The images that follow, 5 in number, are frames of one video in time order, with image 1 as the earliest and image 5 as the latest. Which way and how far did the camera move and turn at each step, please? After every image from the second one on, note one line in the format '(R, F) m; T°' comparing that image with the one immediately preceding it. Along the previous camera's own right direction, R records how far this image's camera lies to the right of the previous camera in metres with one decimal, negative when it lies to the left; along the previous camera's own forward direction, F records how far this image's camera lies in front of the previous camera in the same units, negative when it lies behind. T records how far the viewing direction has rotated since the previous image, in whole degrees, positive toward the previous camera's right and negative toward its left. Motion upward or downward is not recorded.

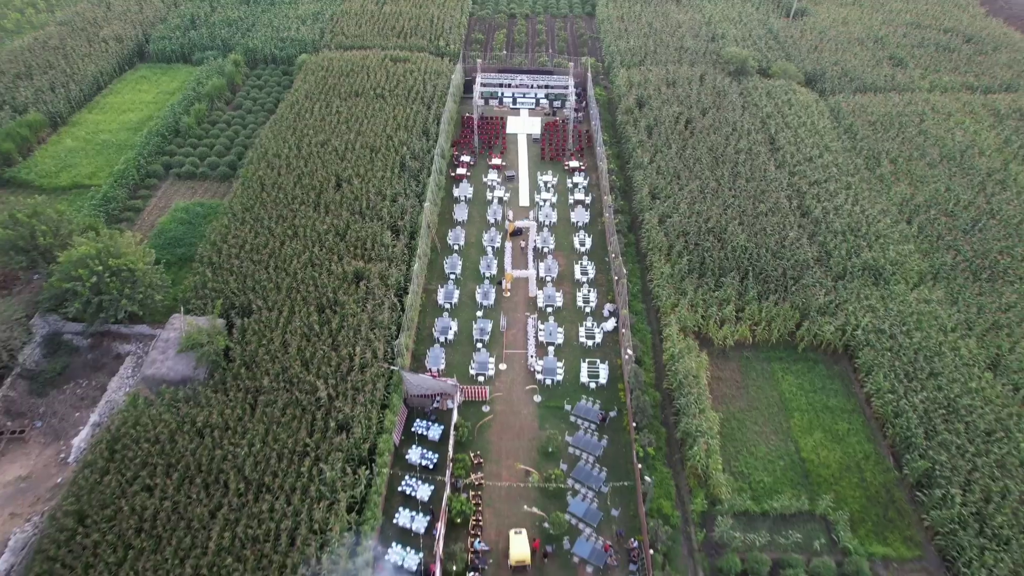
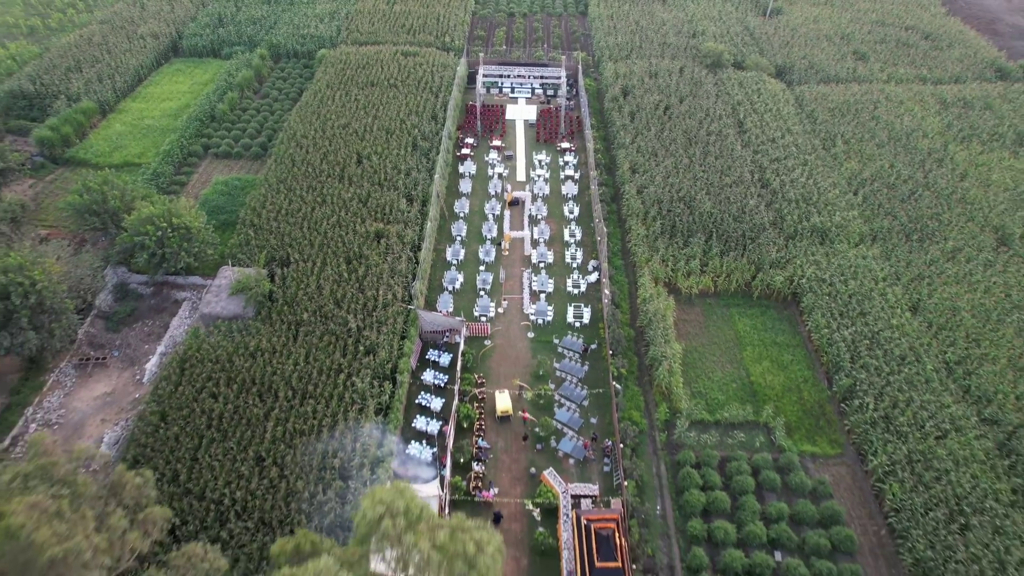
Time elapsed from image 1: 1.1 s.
(+0.2, -5.9) m; 0°
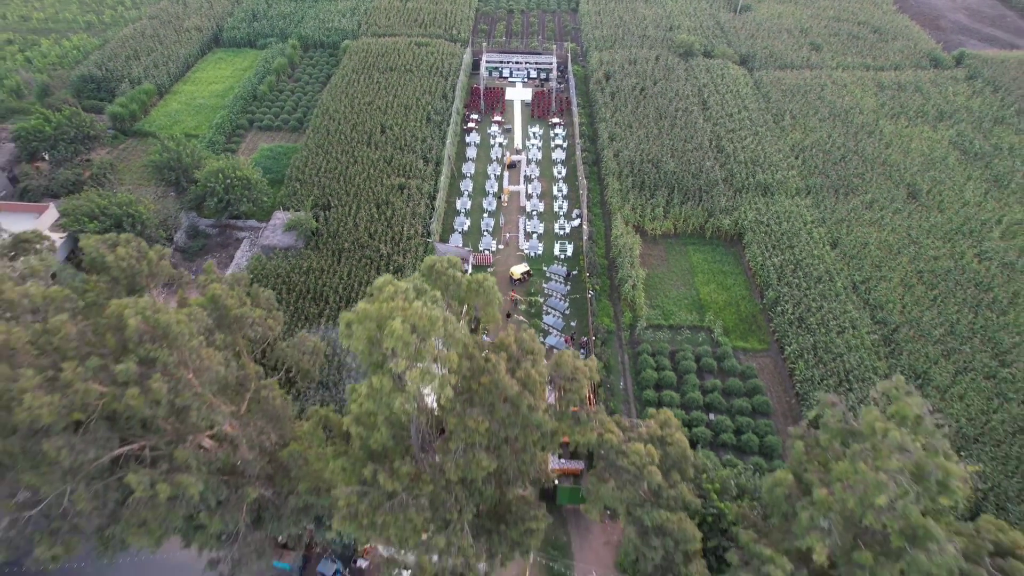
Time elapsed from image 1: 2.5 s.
(+0.2, -9.0) m; 0°
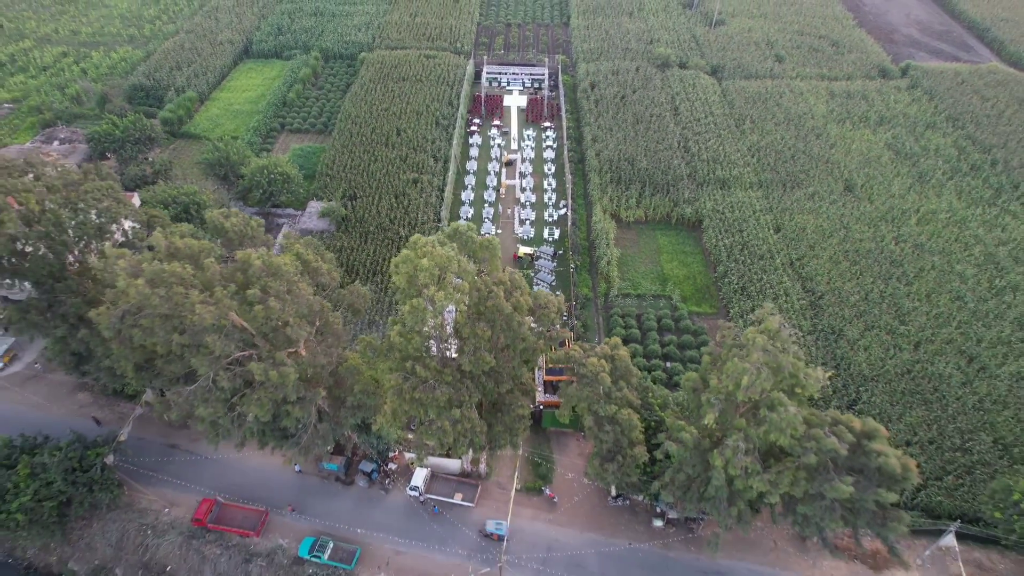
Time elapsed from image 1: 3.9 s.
(+0.3, -9.1) m; 0°
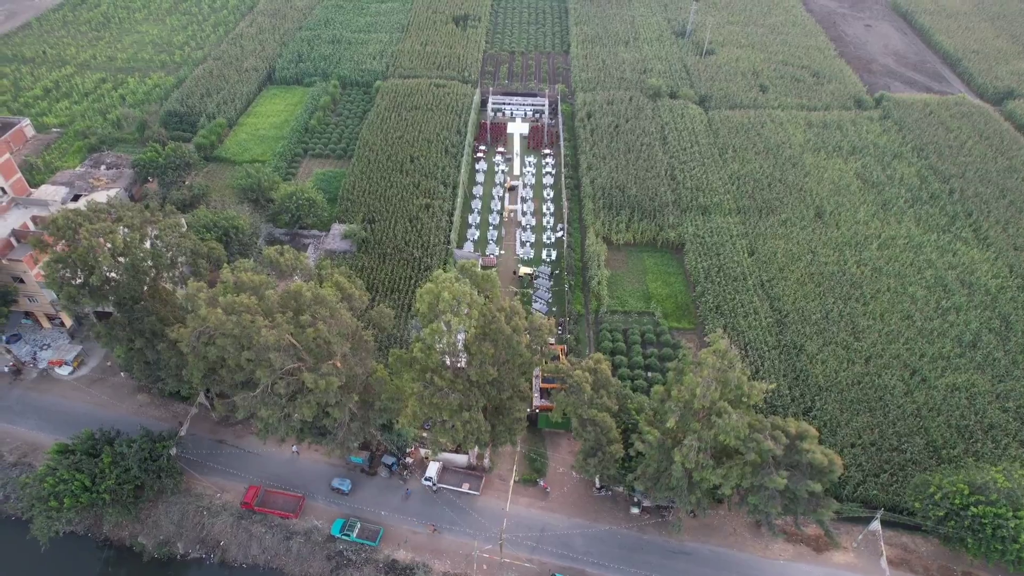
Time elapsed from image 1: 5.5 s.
(+0.1, -6.4) m; 0°
